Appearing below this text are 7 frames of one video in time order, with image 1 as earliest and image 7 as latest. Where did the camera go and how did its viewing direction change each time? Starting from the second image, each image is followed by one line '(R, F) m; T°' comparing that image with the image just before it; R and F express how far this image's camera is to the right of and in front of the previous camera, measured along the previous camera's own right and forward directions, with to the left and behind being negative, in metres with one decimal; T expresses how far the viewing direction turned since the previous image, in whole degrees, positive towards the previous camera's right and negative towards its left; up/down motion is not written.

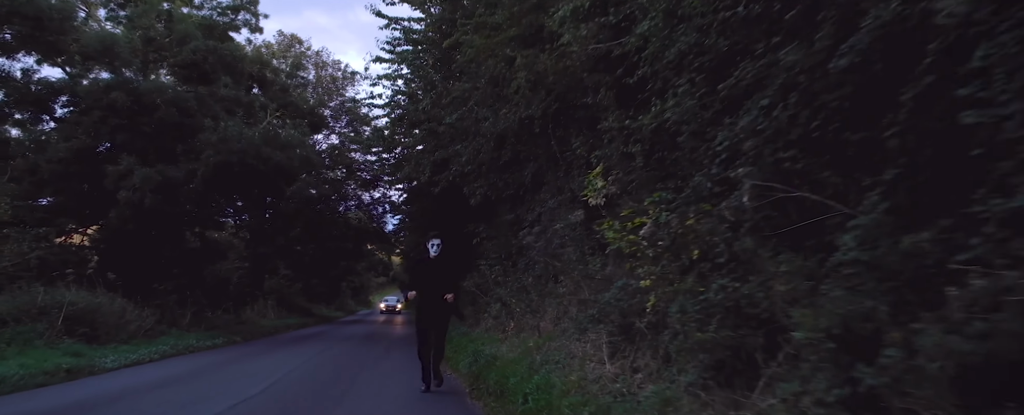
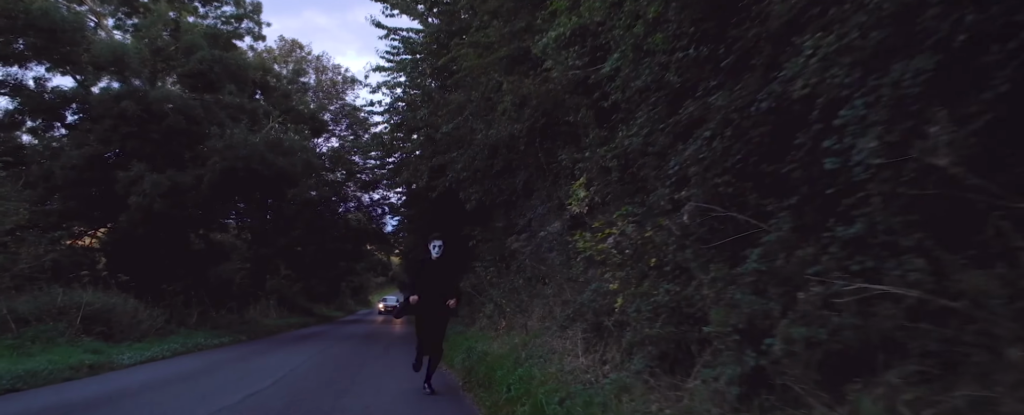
(+0.2, -0.7) m; 0°
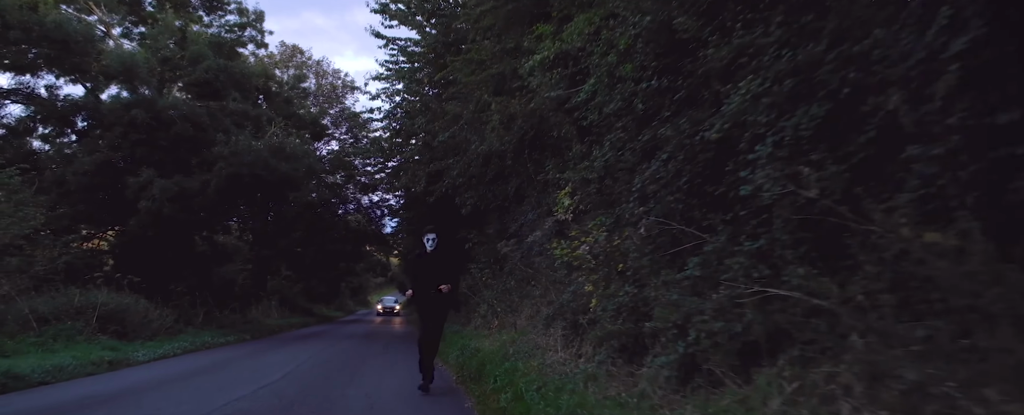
(+0.2, -0.7) m; 0°
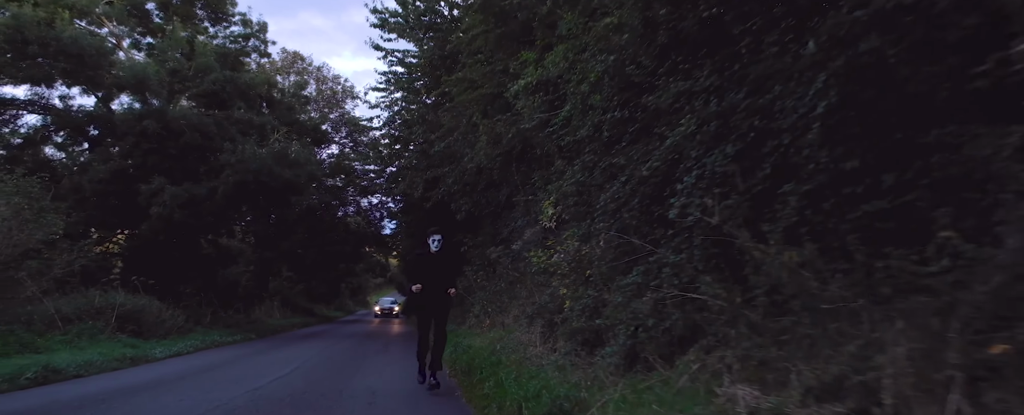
(+0.2, -0.9) m; 0°
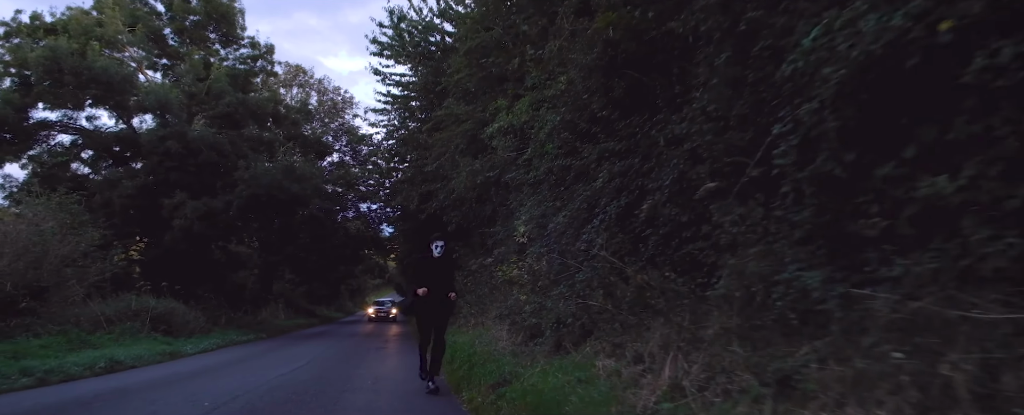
(+0.5, -2.1) m; 0°
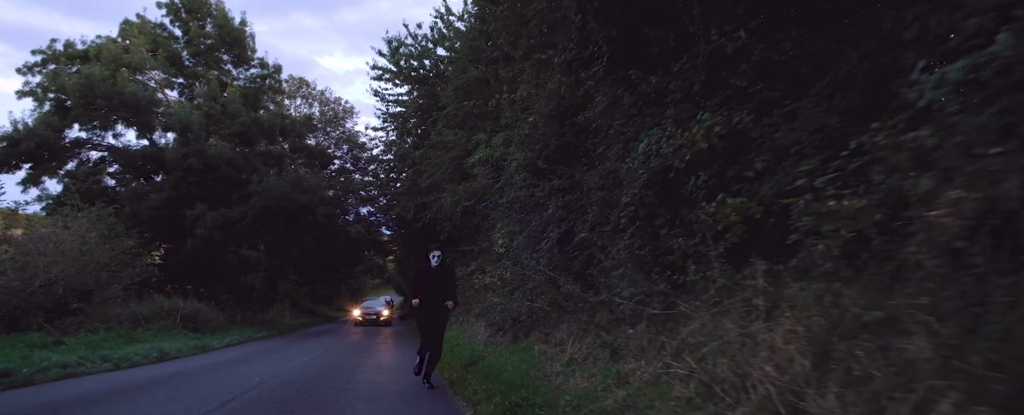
(+0.5, -2.3) m; 0°
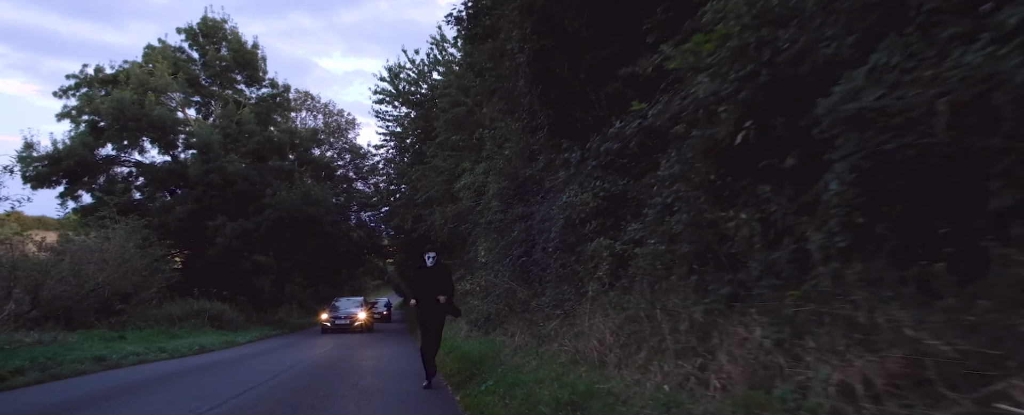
(+0.6, -2.6) m; 0°
